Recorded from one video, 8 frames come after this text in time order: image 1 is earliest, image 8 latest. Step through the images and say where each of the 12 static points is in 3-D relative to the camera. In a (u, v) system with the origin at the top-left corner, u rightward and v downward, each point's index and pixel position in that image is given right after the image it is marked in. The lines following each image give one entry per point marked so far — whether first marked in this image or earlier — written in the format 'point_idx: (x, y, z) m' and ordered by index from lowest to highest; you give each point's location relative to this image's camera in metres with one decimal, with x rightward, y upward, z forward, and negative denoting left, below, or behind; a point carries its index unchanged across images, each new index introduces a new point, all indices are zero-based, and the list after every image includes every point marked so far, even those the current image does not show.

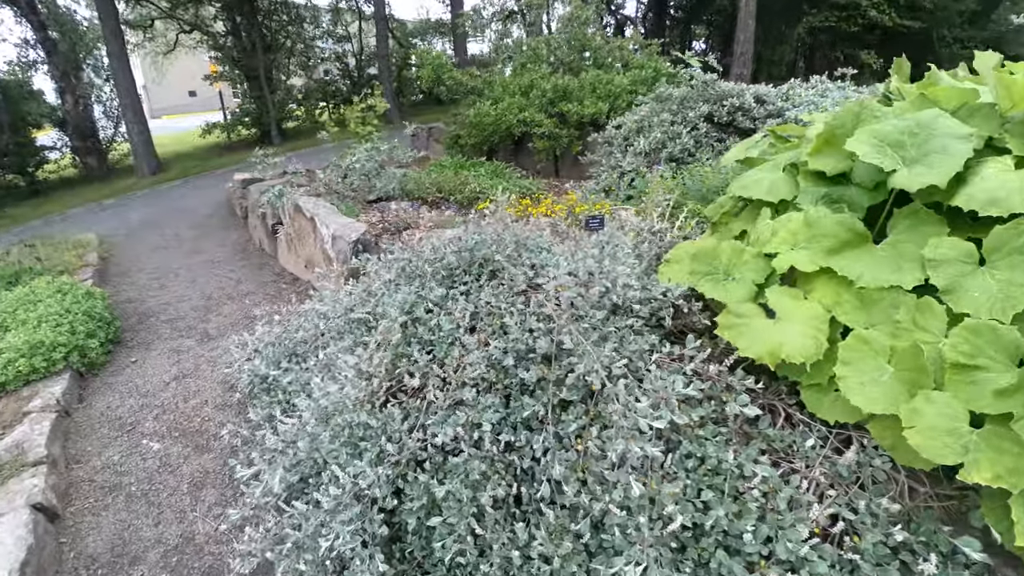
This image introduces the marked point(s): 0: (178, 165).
0: (-5.3, +1.9, +7.7) m
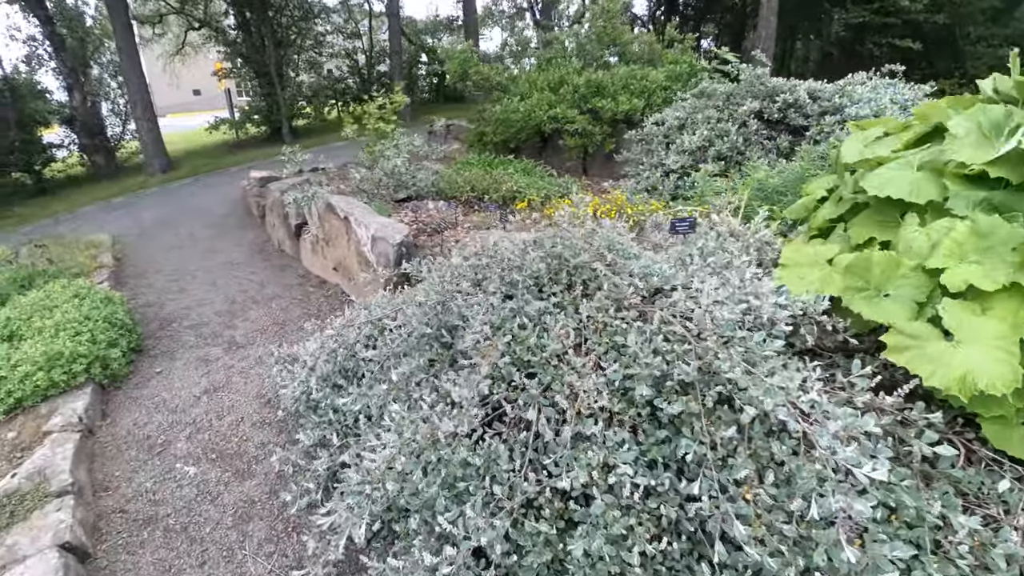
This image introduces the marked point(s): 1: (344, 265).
0: (-5.0, +1.9, +7.4) m
1: (-1.3, +0.1, +3.7) m
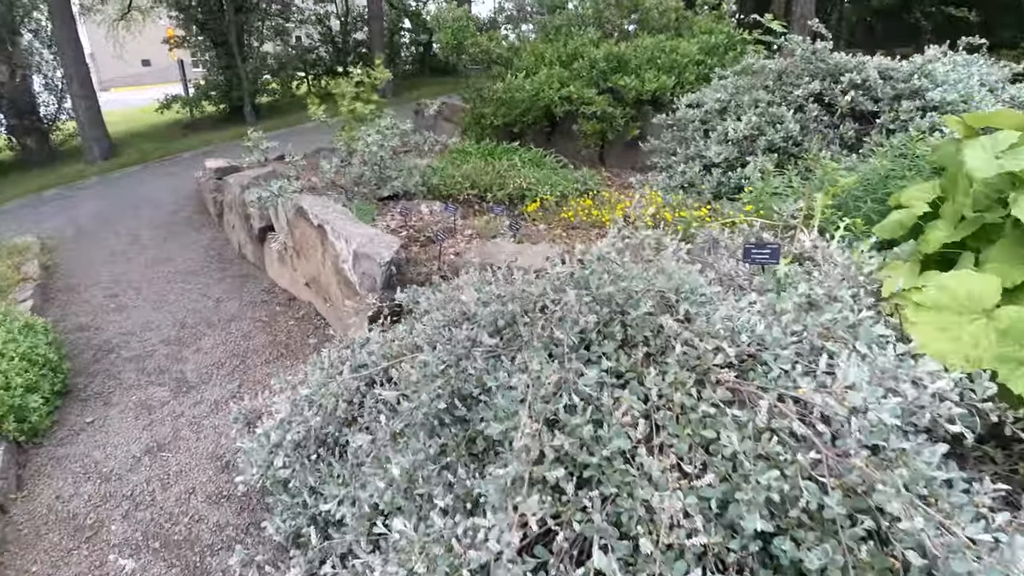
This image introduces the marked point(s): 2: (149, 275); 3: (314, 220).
0: (-4.9, +2.0, +6.8) m
1: (-1.2, 0.0, +3.2) m
2: (-3.0, +0.1, +4.1) m
3: (-1.2, +0.4, +3.1) m
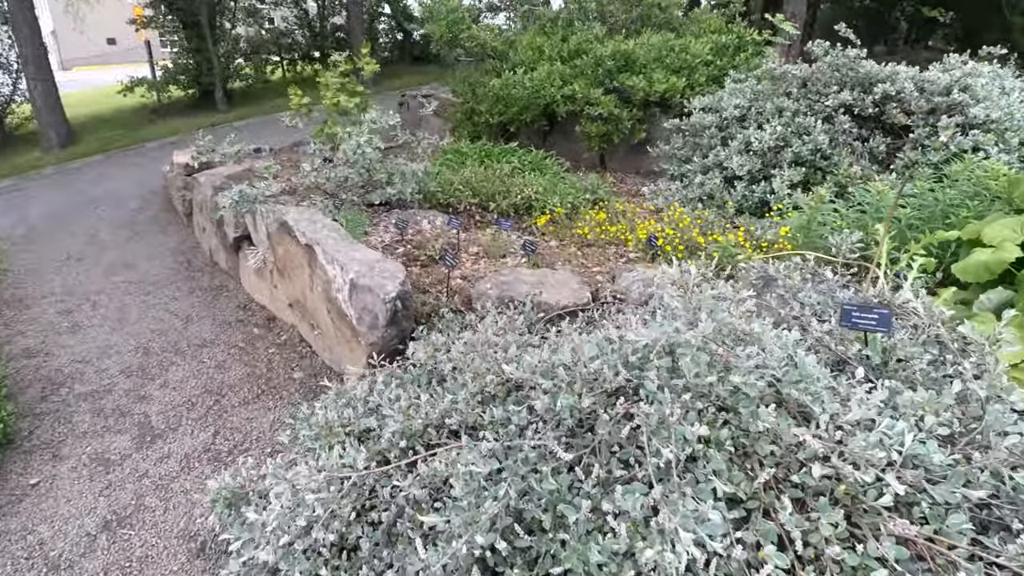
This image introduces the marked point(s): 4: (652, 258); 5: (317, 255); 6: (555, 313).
0: (-5.0, +1.9, +6.1) m
1: (-1.1, -0.1, +2.8) m
2: (-3.0, 0.0, +3.6) m
3: (-1.1, +0.3, +2.7) m
4: (+0.9, +0.2, +3.1) m
5: (-1.0, +0.2, +2.6) m
6: (+0.2, -0.1, +2.4) m
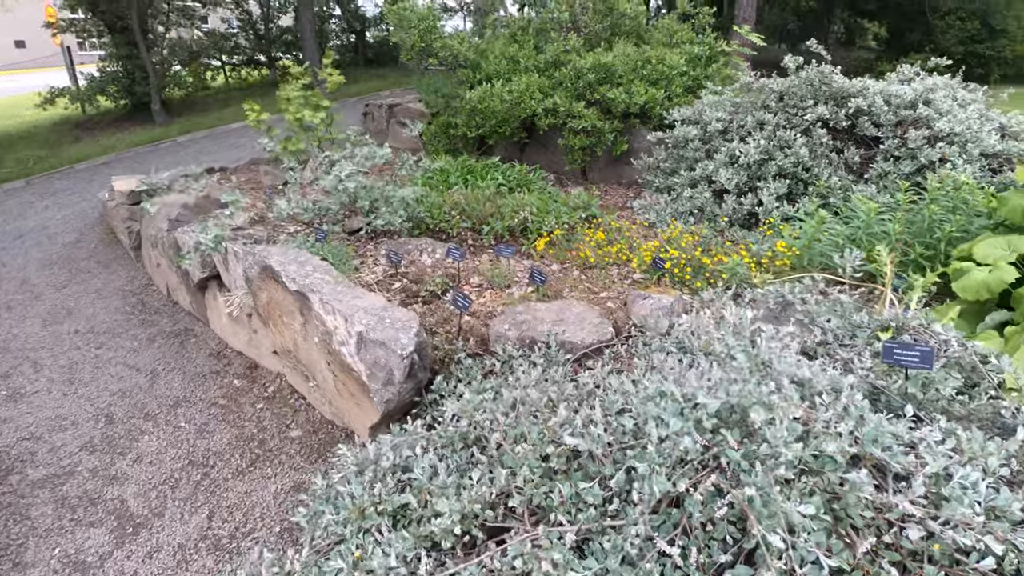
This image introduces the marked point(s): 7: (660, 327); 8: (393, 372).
0: (-5.4, +1.5, +5.4) m
1: (-1.1, -0.4, +2.6) m
2: (-3.0, -0.3, +3.2) m
3: (-1.1, 0.0, +2.4) m
4: (+0.9, 0.0, +3.0) m
5: (-1.0, -0.1, +2.4) m
6: (+0.3, -0.3, +2.3) m
7: (+0.7, -0.2, +2.4) m
8: (-0.5, -0.4, +2.1) m
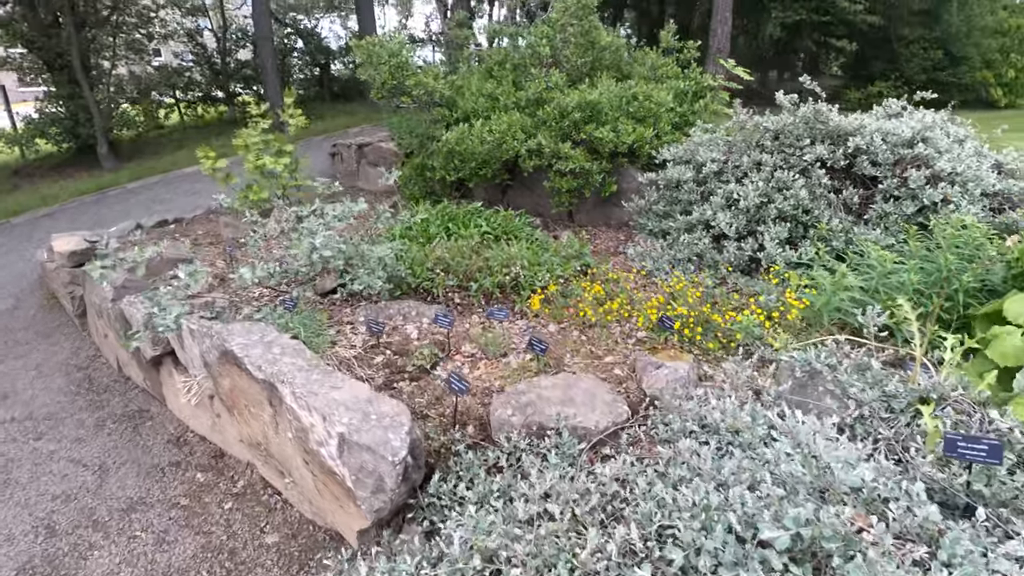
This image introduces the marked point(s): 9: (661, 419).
0: (-5.5, +0.9, +5.0) m
1: (-1.0, -0.7, +2.3) m
2: (-3.0, -0.8, +2.8) m
3: (-1.1, -0.4, +2.2) m
4: (+0.9, -0.3, +2.9) m
5: (-1.0, -0.4, +2.1) m
6: (+0.3, -0.6, +2.1) m
7: (+0.7, -0.5, +2.2) m
8: (-0.5, -0.7, +1.8) m
9: (+0.6, -0.6, +2.1) m
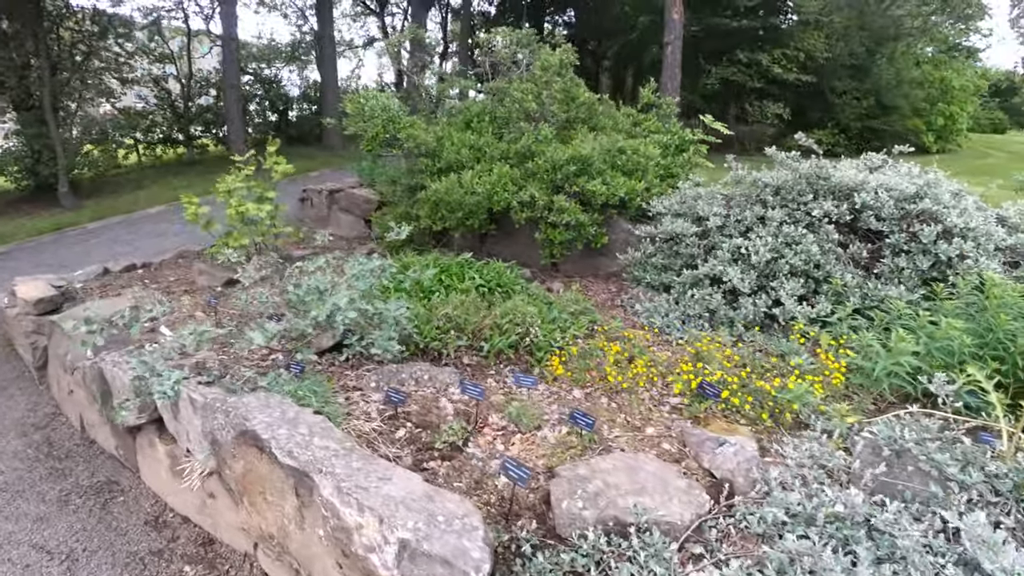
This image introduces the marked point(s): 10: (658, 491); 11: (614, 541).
0: (-5.5, +0.3, +4.5) m
1: (-0.8, -1.1, +1.9) m
2: (-2.7, -1.2, +2.3) m
3: (-0.8, -0.7, +1.8) m
4: (+1.1, -0.7, +2.7) m
5: (-0.7, -0.7, +1.8) m
6: (+0.6, -0.9, +1.8) m
7: (+1.0, -0.8, +2.0) m
8: (-0.2, -1.0, +1.5) m
9: (+0.9, -0.9, +1.9) m
10: (+0.6, -0.8, +1.9) m
11: (+0.4, -0.9, +1.8) m
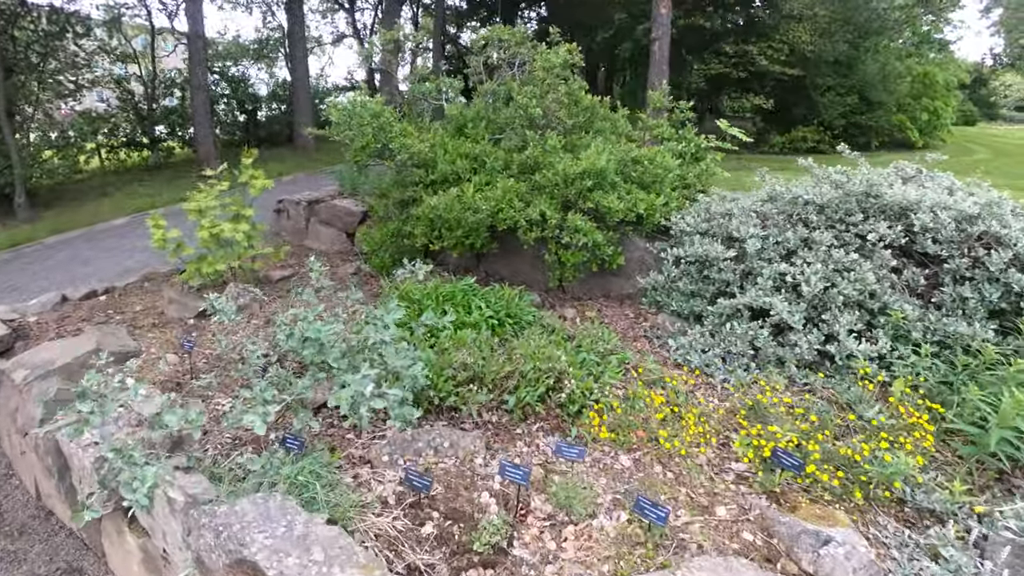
0: (-5.3, -0.2, +3.8) m
1: (-0.5, -1.4, +1.4) m
2: (-2.5, -1.6, +1.7) m
3: (-0.5, -1.0, +1.4) m
4: (+1.3, -0.9, +2.3) m
5: (-0.4, -1.1, +1.3) m
6: (+0.9, -1.2, +1.4) m
7: (+1.3, -1.1, +1.6) m
8: (+0.1, -1.3, +1.1) m
9: (+1.2, -1.1, +1.5) m
10: (+0.9, -1.1, +1.5) m
11: (+0.6, -1.2, +1.4) m
